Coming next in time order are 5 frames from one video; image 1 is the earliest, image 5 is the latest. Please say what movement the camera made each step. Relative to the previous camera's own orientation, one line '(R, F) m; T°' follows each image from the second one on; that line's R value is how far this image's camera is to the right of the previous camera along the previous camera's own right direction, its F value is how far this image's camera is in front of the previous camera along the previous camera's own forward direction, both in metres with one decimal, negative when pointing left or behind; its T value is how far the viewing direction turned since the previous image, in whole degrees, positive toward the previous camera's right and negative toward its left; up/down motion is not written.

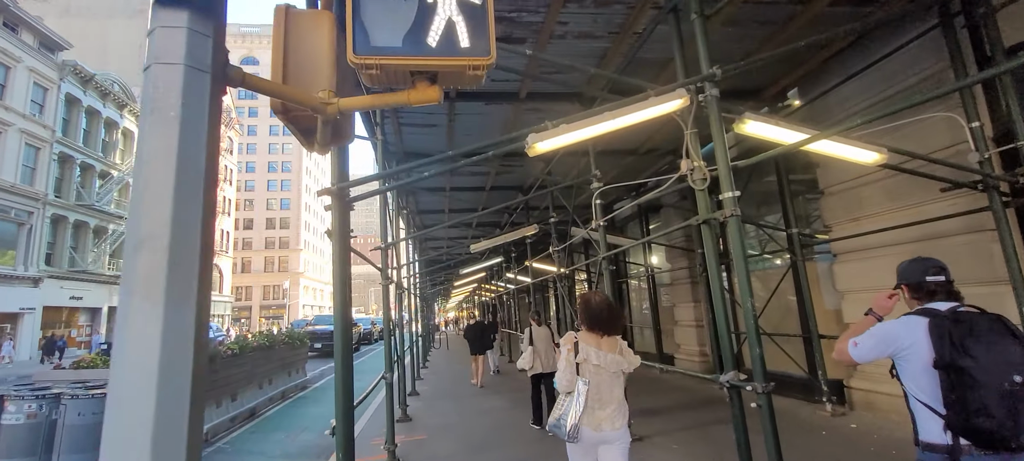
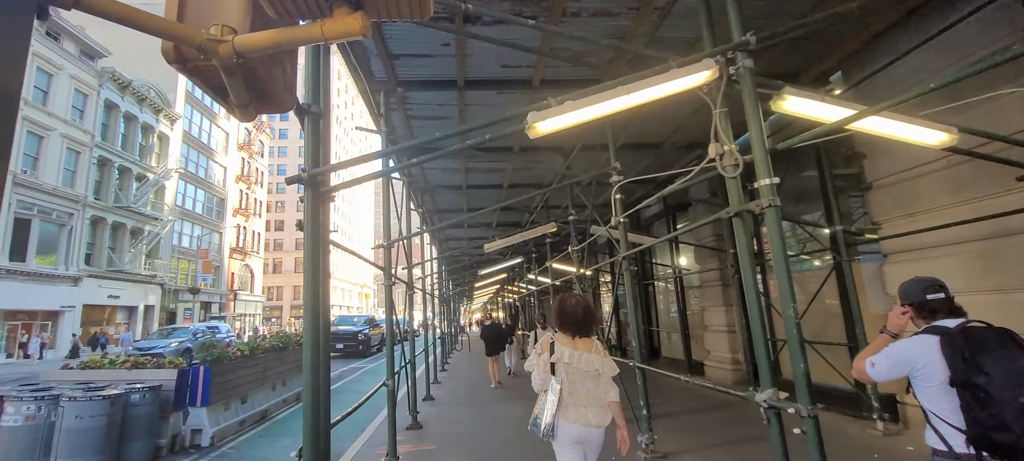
(+0.2, +0.4) m; -3°
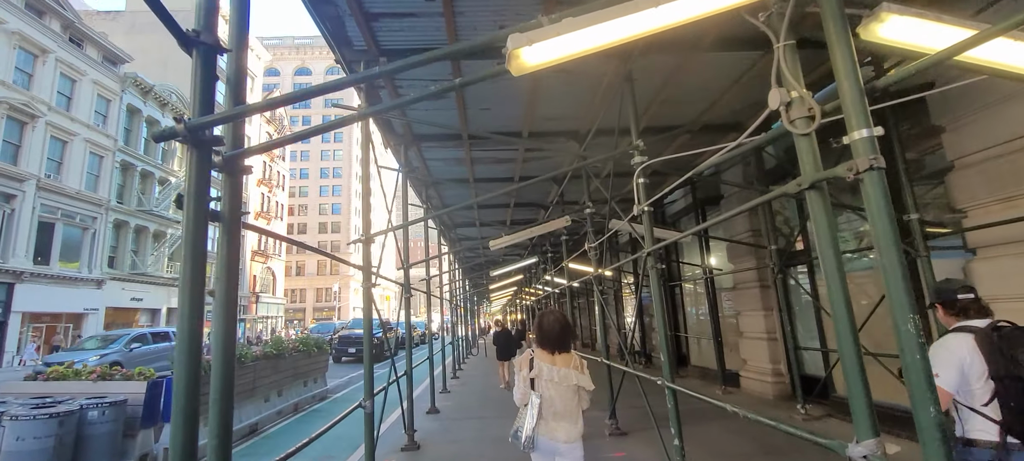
(+0.2, +0.8) m; -3°
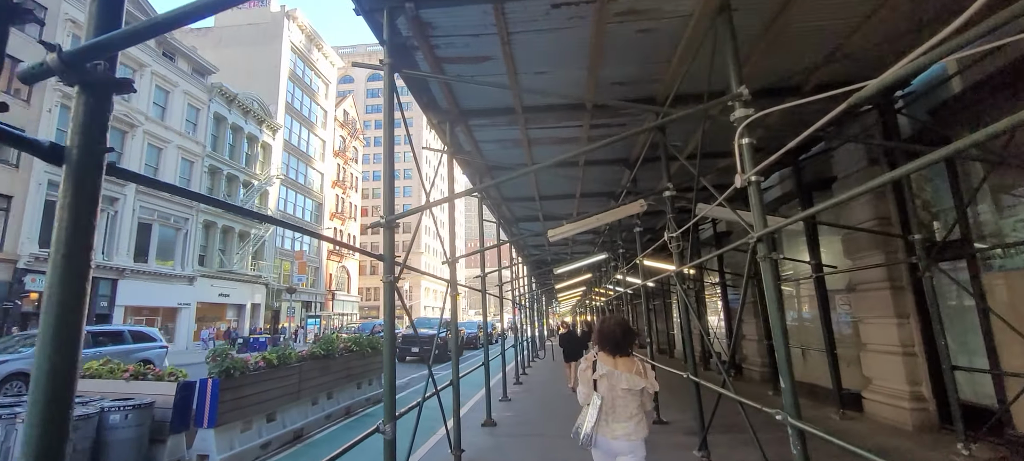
(+0.1, +0.9) m; -8°
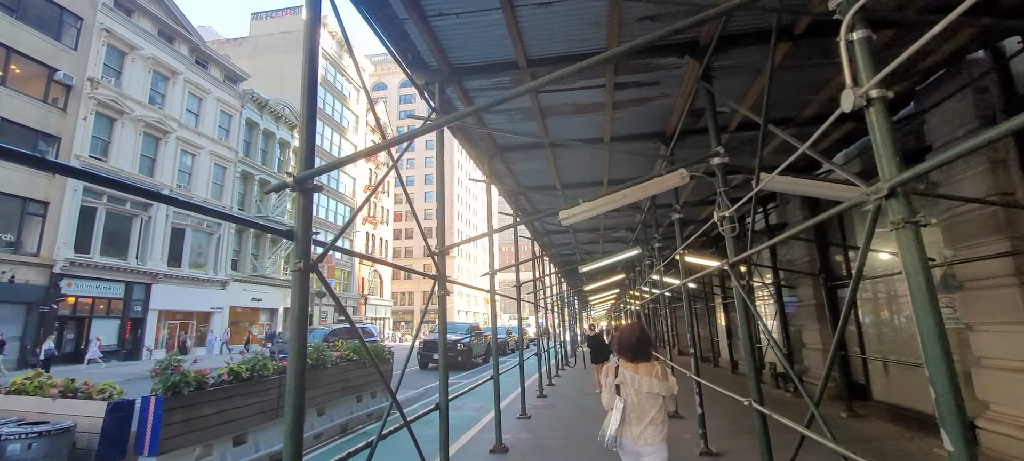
(+0.3, +1.1) m; -4°
